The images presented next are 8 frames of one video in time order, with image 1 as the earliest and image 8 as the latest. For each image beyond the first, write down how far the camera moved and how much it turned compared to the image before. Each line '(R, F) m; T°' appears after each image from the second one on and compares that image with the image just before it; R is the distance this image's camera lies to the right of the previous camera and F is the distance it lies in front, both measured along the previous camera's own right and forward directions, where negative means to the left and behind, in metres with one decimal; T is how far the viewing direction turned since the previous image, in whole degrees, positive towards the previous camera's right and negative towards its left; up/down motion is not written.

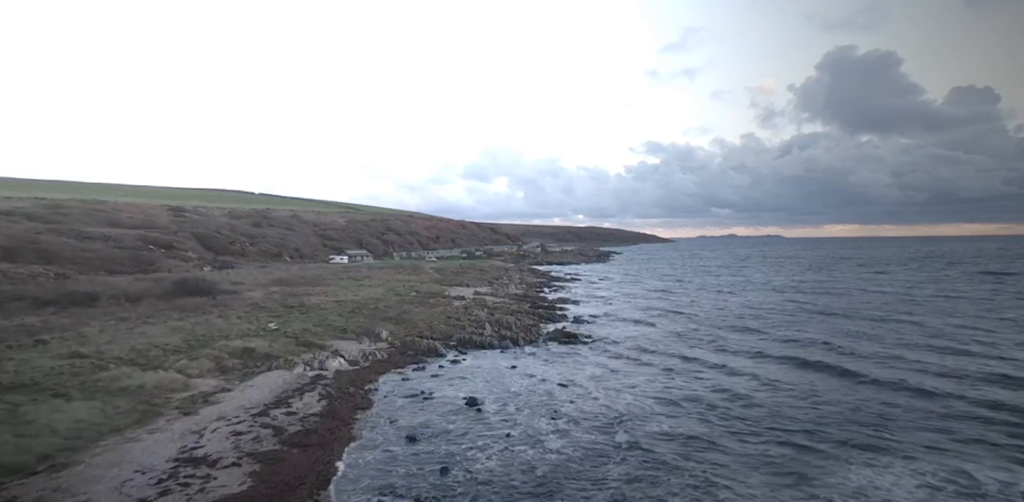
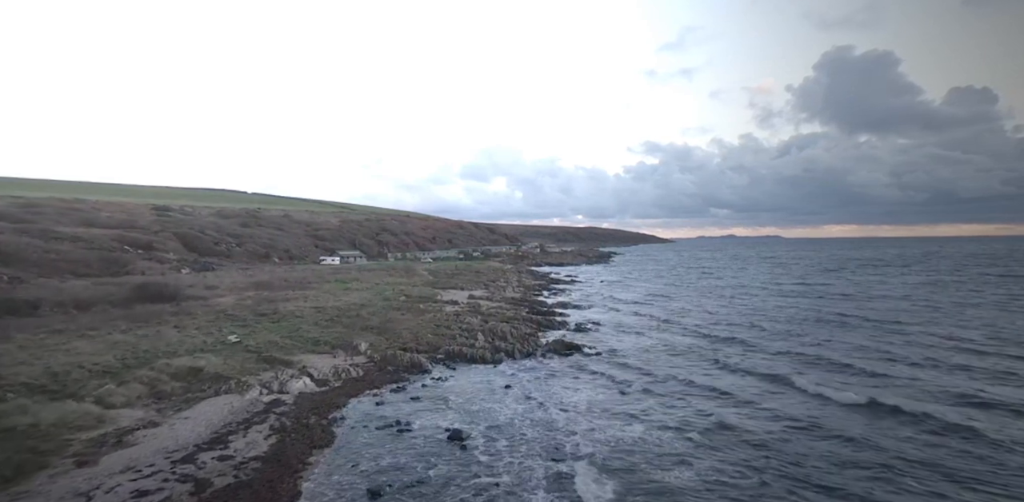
(+0.3, +3.5) m; 0°
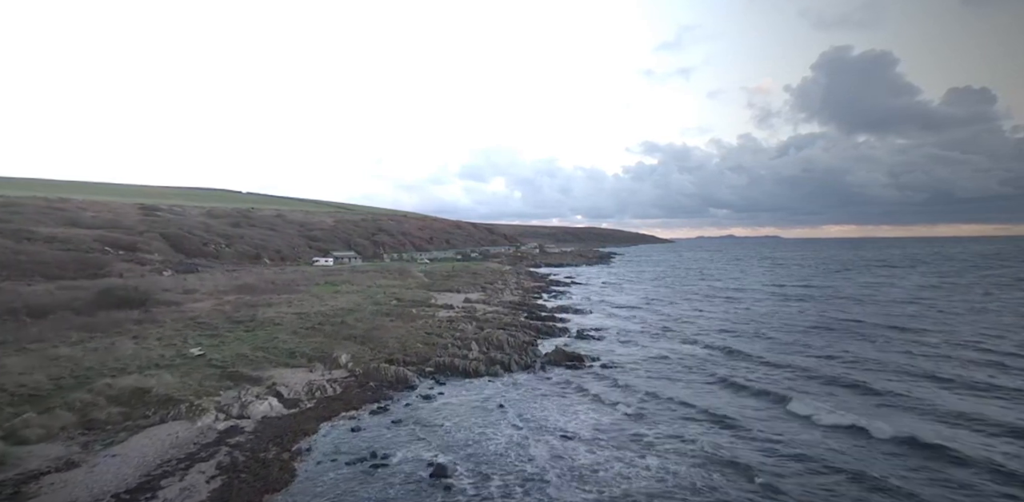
(+0.1, +2.8) m; 0°
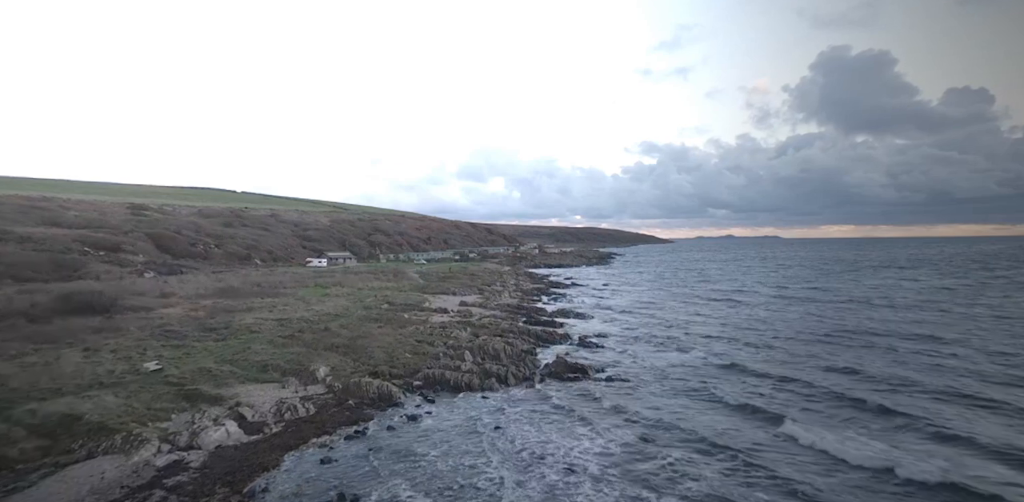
(+0.1, +2.7) m; 0°
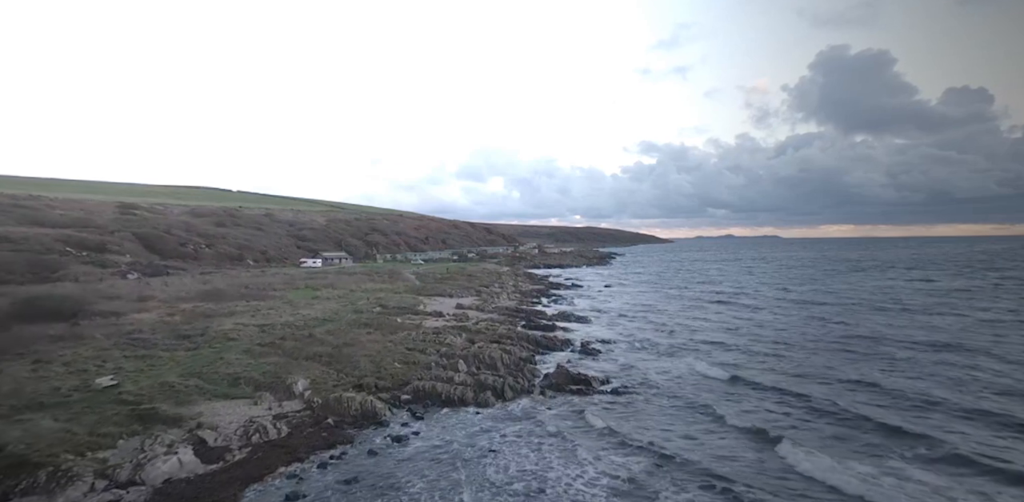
(+0.1, +2.2) m; 0°
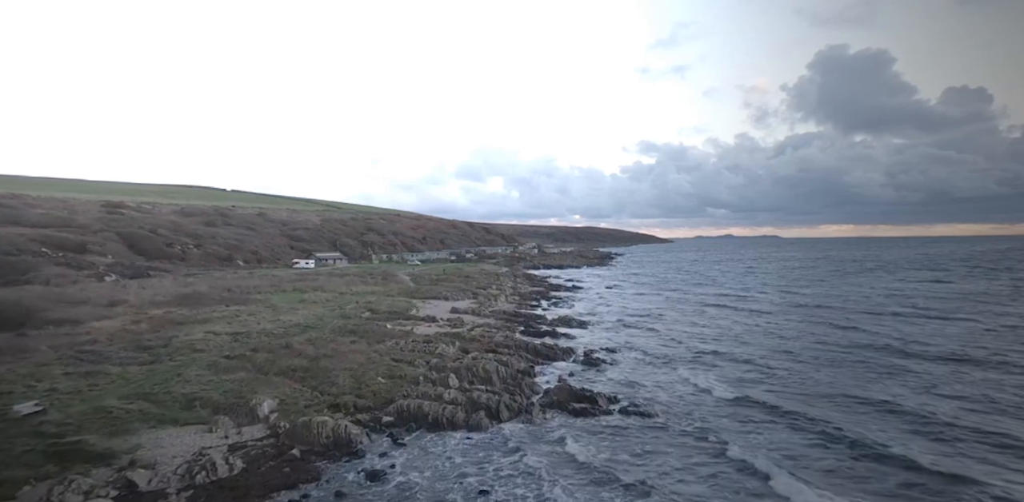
(+0.1, +2.7) m; 0°
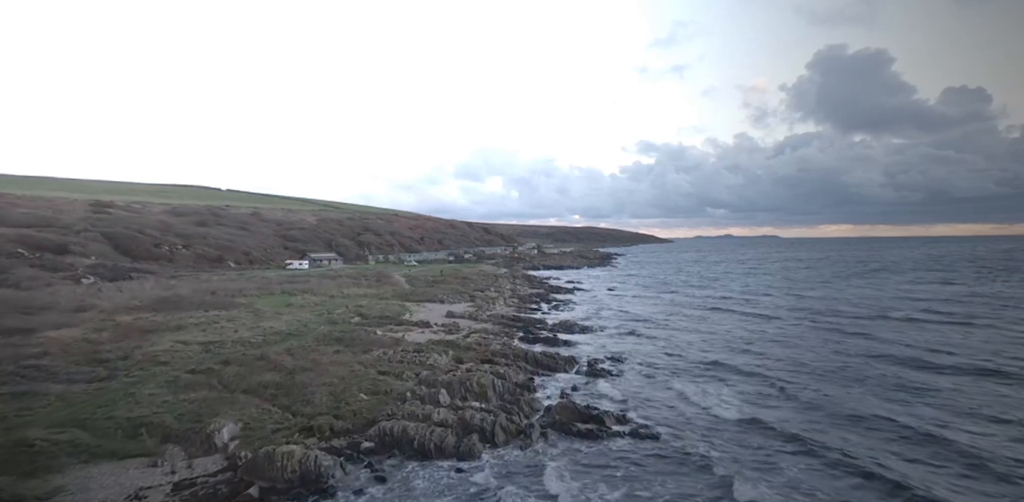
(+0.1, +2.5) m; 0°
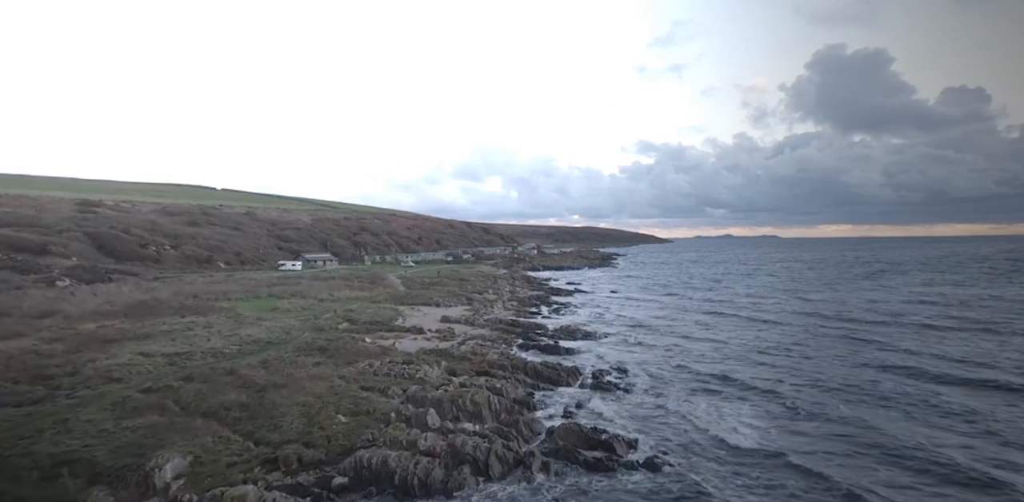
(+0.1, +2.6) m; 0°
